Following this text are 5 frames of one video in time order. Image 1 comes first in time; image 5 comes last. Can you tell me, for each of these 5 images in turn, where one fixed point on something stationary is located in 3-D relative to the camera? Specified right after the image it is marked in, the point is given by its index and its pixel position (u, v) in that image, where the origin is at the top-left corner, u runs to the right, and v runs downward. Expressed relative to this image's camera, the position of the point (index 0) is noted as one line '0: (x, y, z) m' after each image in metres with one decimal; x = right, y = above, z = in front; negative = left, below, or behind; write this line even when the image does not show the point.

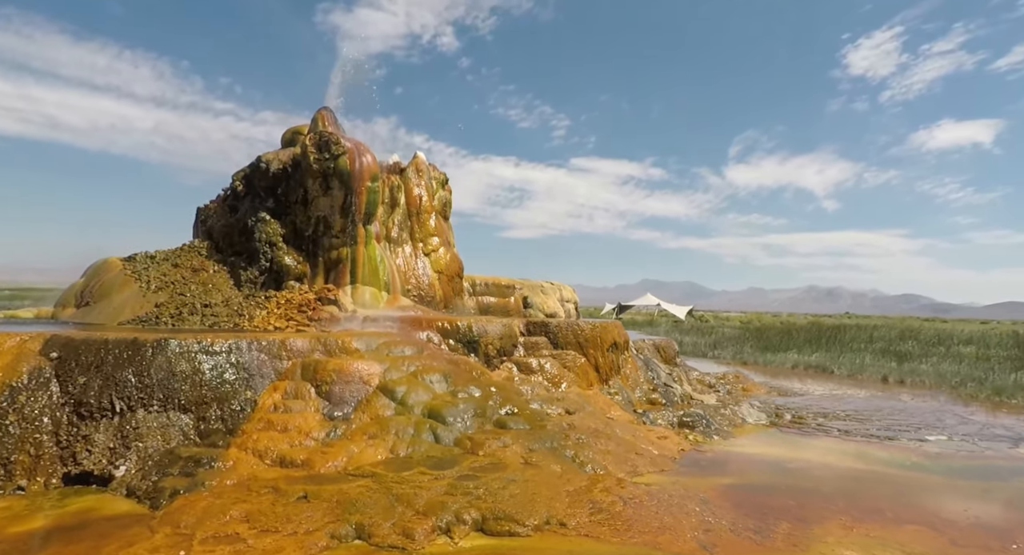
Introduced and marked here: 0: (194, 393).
0: (-3.6, -1.3, +6.5) m
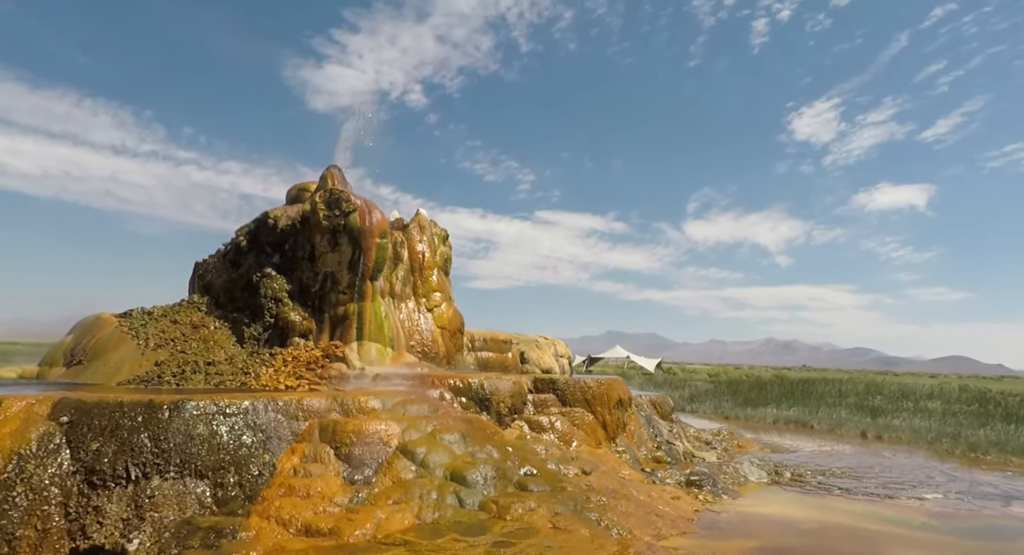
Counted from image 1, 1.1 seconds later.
0: (-3.2, -2.0, +6.2) m
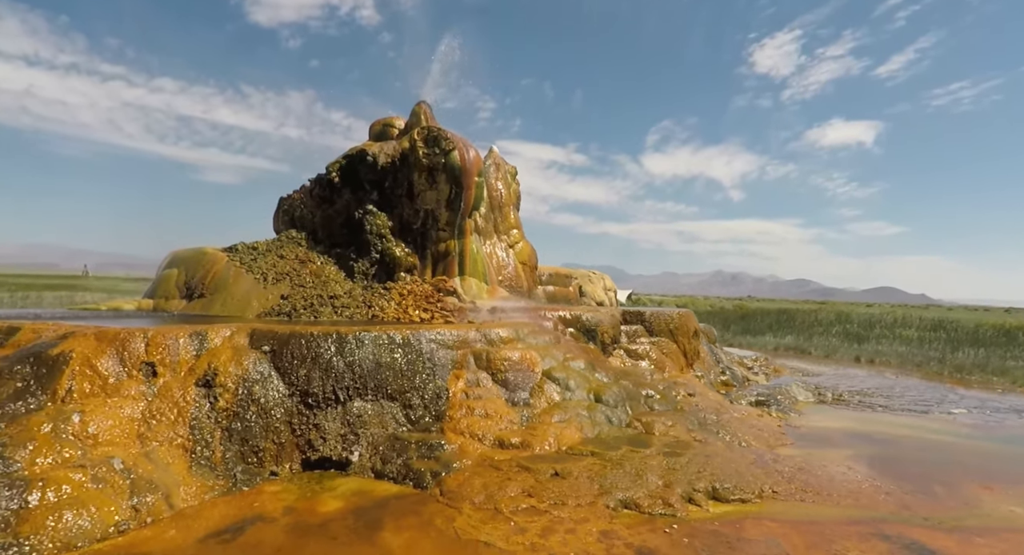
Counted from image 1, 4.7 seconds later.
0: (-1.4, -1.3, +6.8) m
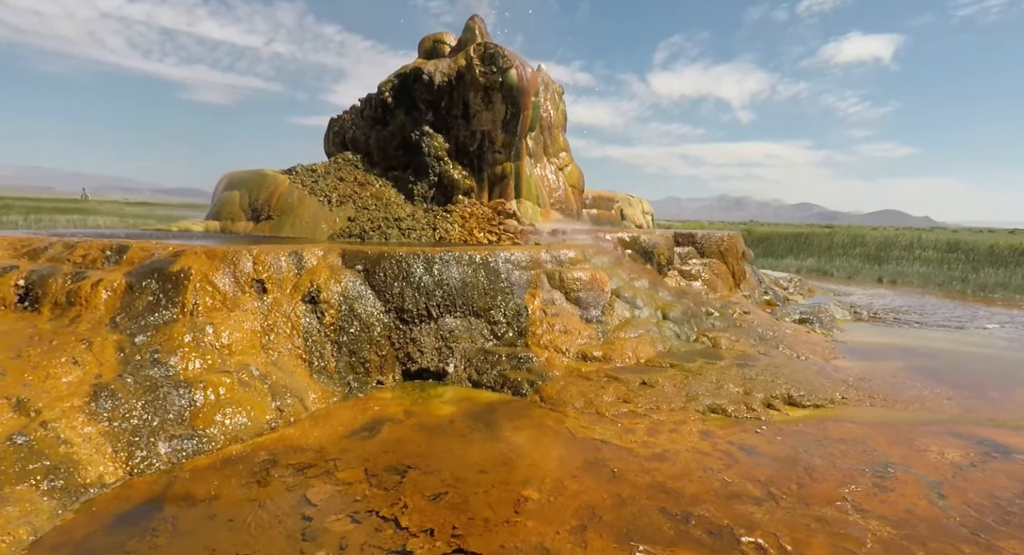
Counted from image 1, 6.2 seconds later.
0: (-0.4, -0.3, +7.2) m
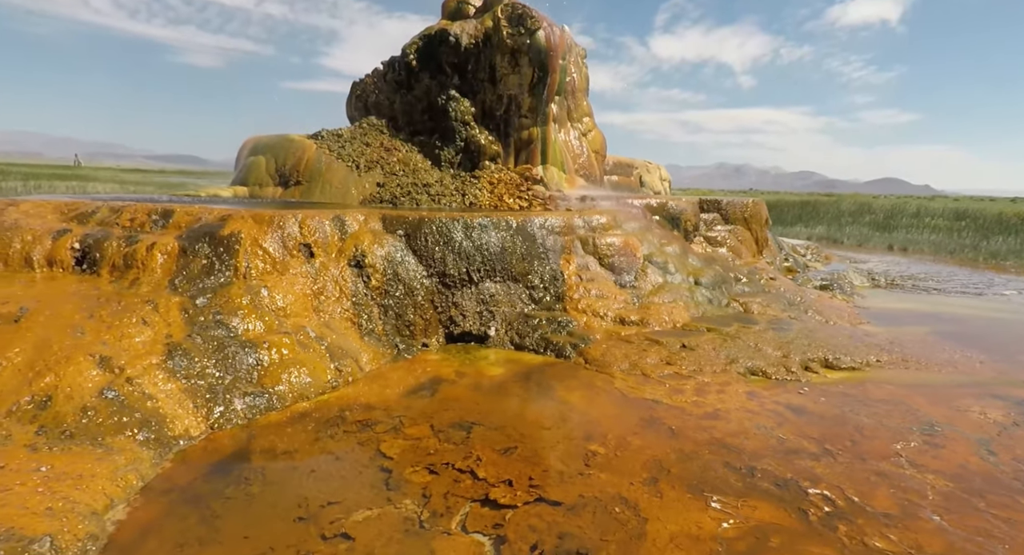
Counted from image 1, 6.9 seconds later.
0: (+0.1, +0.2, +7.2) m
